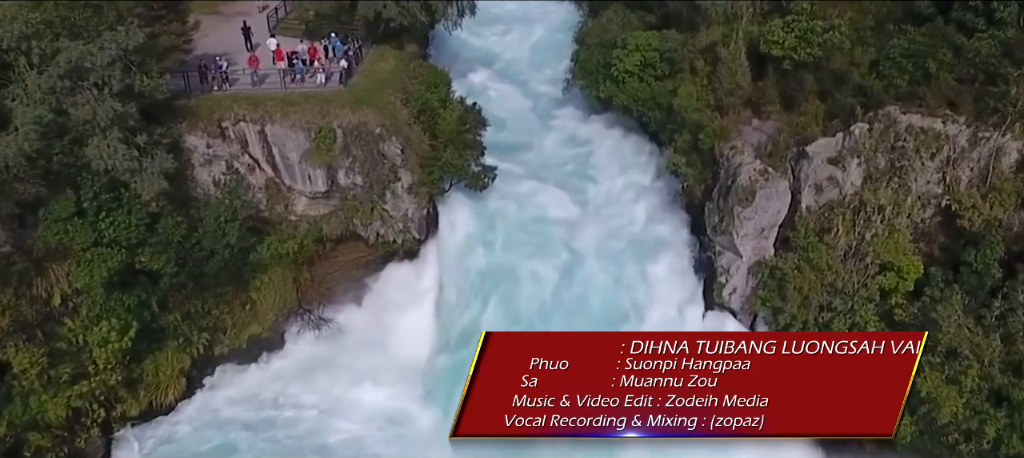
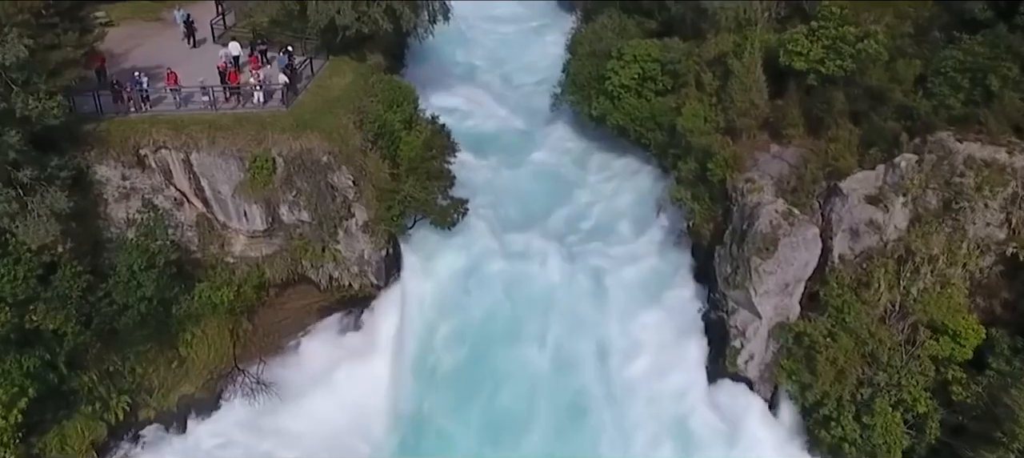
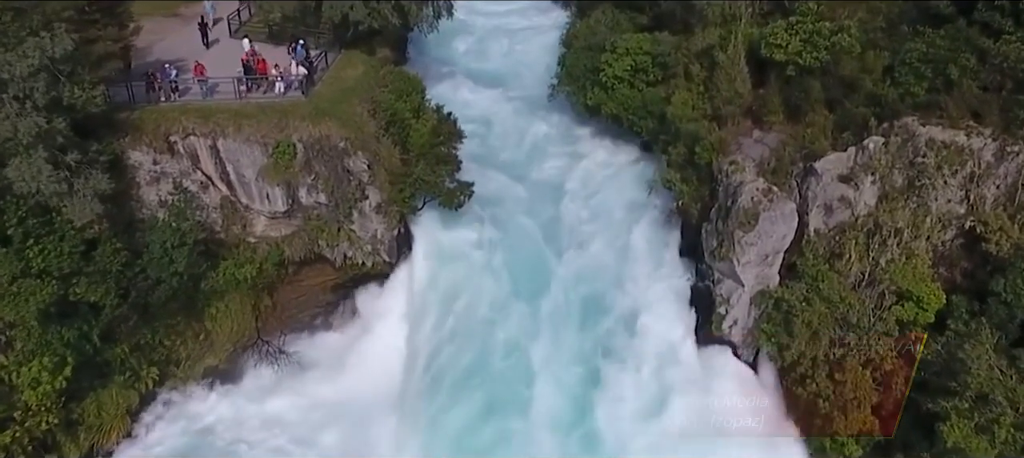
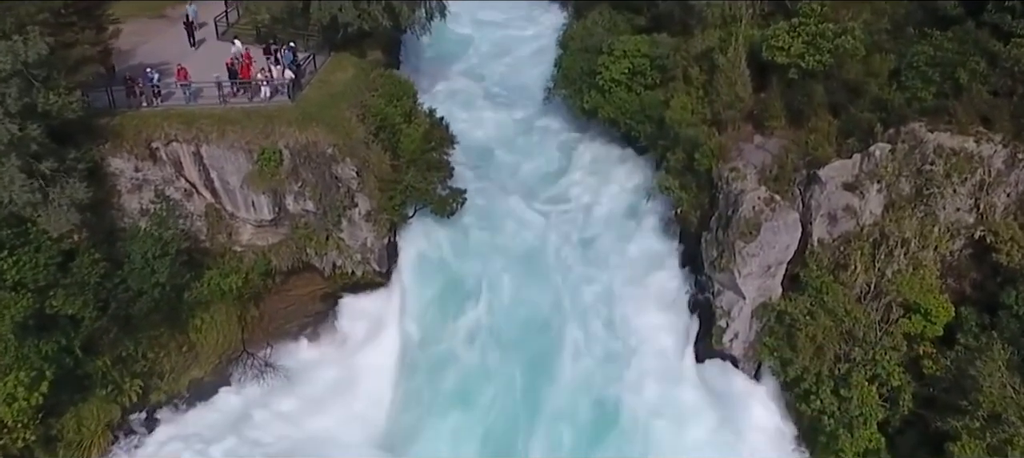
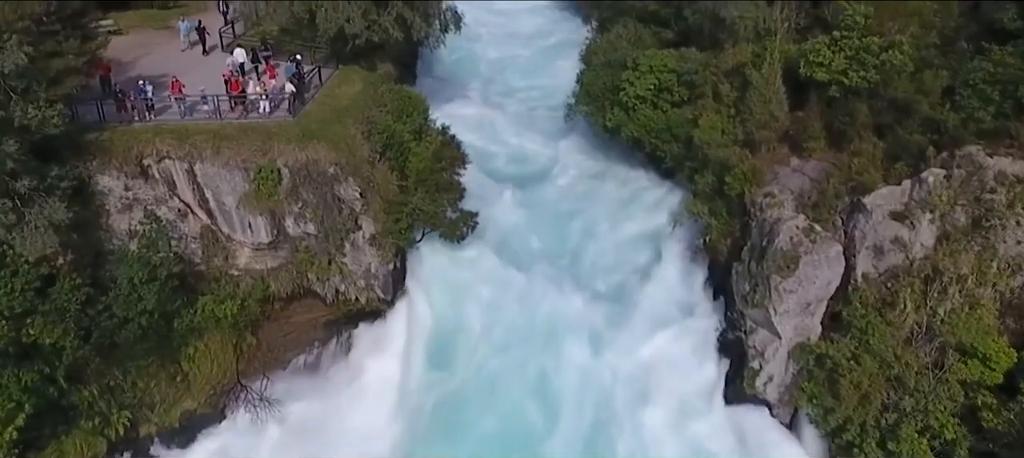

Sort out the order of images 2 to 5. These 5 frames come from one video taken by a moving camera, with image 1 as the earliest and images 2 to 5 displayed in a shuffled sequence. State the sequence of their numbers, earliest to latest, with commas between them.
3, 4, 2, 5
